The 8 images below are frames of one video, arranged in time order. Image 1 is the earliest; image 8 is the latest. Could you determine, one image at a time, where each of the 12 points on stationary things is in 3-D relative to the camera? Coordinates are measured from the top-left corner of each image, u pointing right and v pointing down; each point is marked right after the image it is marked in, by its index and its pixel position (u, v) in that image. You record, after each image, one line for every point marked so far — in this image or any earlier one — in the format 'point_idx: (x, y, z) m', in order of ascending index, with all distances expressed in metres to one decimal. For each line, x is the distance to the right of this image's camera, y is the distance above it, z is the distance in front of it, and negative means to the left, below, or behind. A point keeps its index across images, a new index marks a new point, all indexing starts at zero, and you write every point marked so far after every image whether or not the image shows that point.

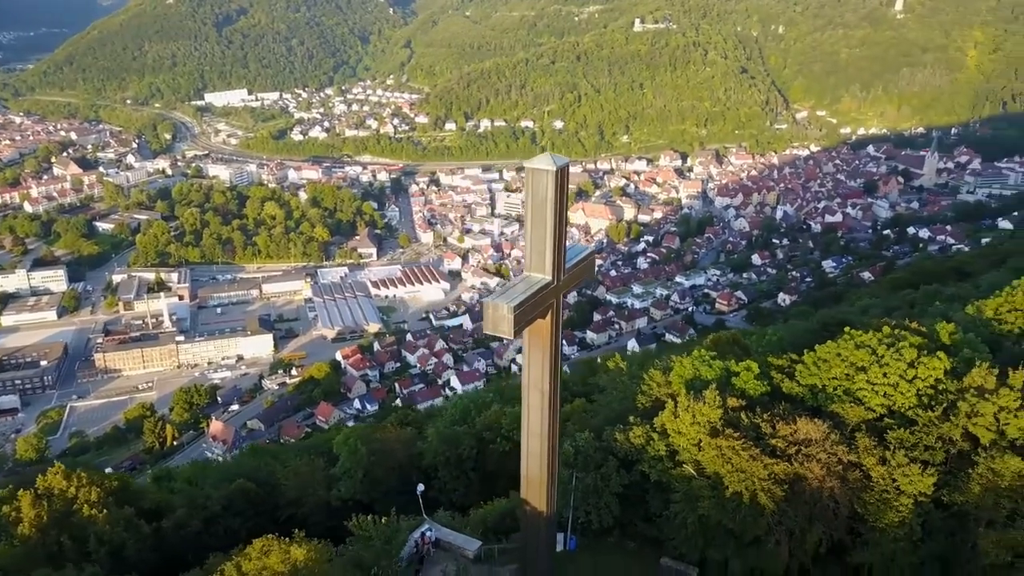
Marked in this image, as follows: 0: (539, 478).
0: (+0.2, -1.2, +5.4) m
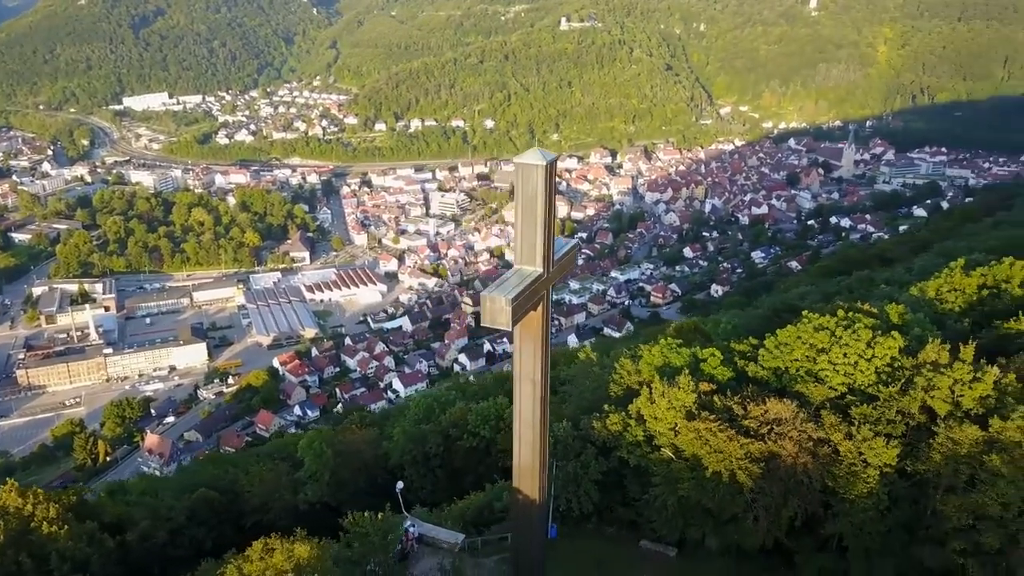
0: (+0.1, -1.2, +5.5) m
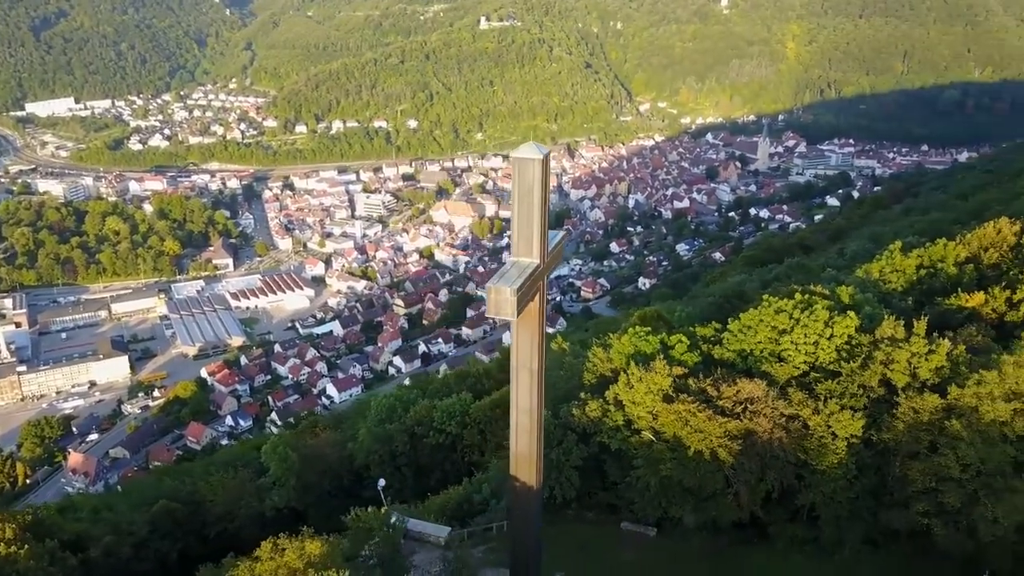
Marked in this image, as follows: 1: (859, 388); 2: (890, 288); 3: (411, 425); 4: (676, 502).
0: (+0.1, -1.1, +5.6) m
1: (+2.9, -0.8, +6.9) m
2: (+4.2, 0.0, +9.1) m
3: (-1.3, -1.8, +10.9) m
4: (+1.3, -1.8, +6.9) m
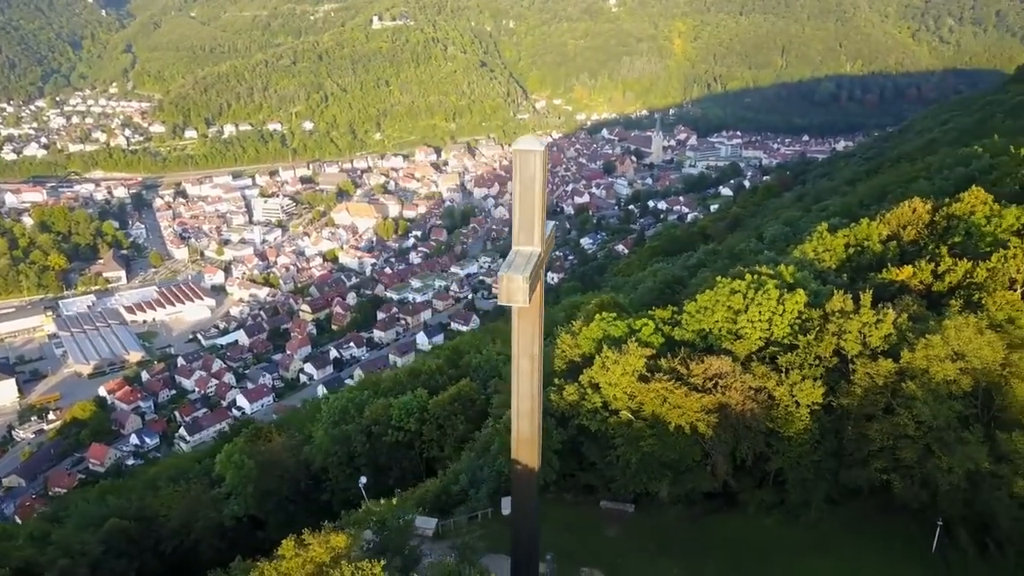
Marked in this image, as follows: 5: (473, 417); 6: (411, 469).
0: (+0.1, -1.0, +5.8) m
1: (+2.7, -0.6, +7.4) m
2: (+3.7, +0.3, +9.8) m
3: (-1.9, -1.8, +10.9) m
4: (+1.2, -1.6, +7.2) m
5: (-0.5, -1.7, +10.6) m
6: (-1.3, -2.3, +10.7) m
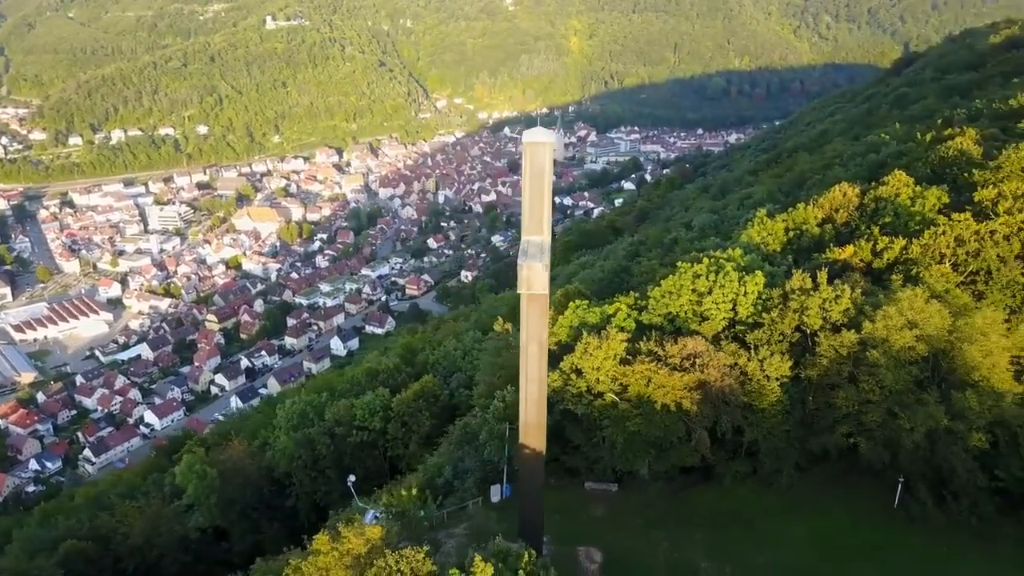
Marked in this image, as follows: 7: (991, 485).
0: (+0.2, -1.0, +6.0) m
1: (+2.5, -0.4, +7.8) m
2: (+3.2, +0.5, +10.3) m
3: (-2.4, -1.8, +10.8) m
4: (+1.1, -1.5, +7.5) m
5: (-1.0, -1.6, +10.7) m
6: (-1.8, -2.3, +10.7) m
7: (+4.1, -1.7, +7.1) m
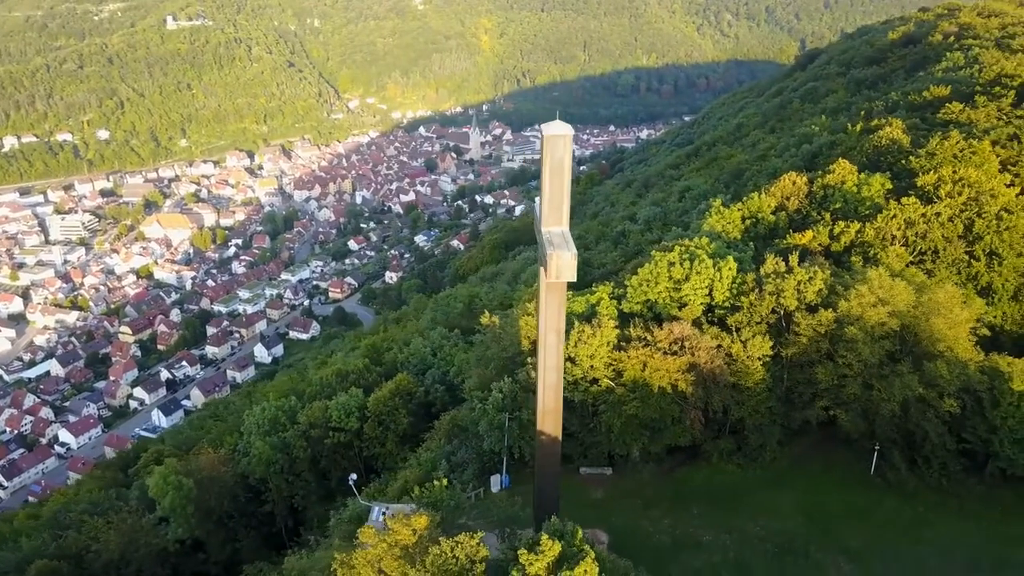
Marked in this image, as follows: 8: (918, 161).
0: (+0.3, -0.9, +6.2) m
1: (+2.5, -0.3, +8.3) m
2: (+2.8, +0.7, +10.8) m
3: (-2.7, -1.8, +10.7) m
4: (+1.1, -1.4, +7.8) m
5: (-1.3, -1.6, +10.7) m
6: (-2.0, -2.3, +10.6) m
7: (+4.2, -1.5, +7.7) m
8: (+5.7, +1.8, +11.6) m
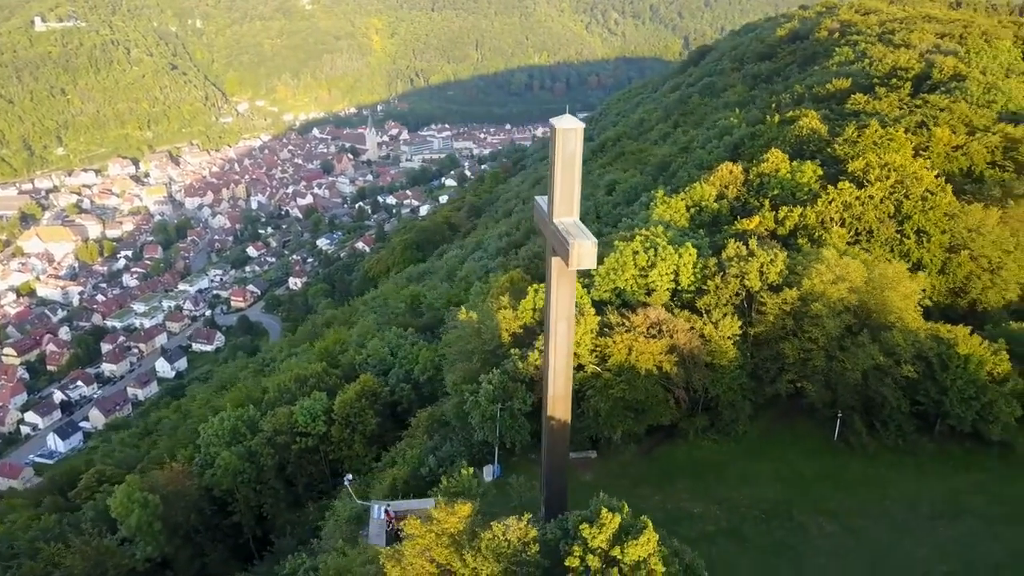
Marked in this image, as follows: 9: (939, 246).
0: (+0.4, -0.8, +6.4) m
1: (+2.2, -0.1, +8.7) m
2: (+2.3, +0.9, +11.3) m
3: (-3.0, -1.9, +10.5) m
4: (+1.1, -1.3, +8.1) m
5: (-1.7, -1.6, +10.7) m
6: (-2.4, -2.3, +10.5) m
7: (+4.1, -1.2, +8.4) m
8: (+4.9, +2.1, +12.5) m
9: (+5.2, +0.5, +10.1) m
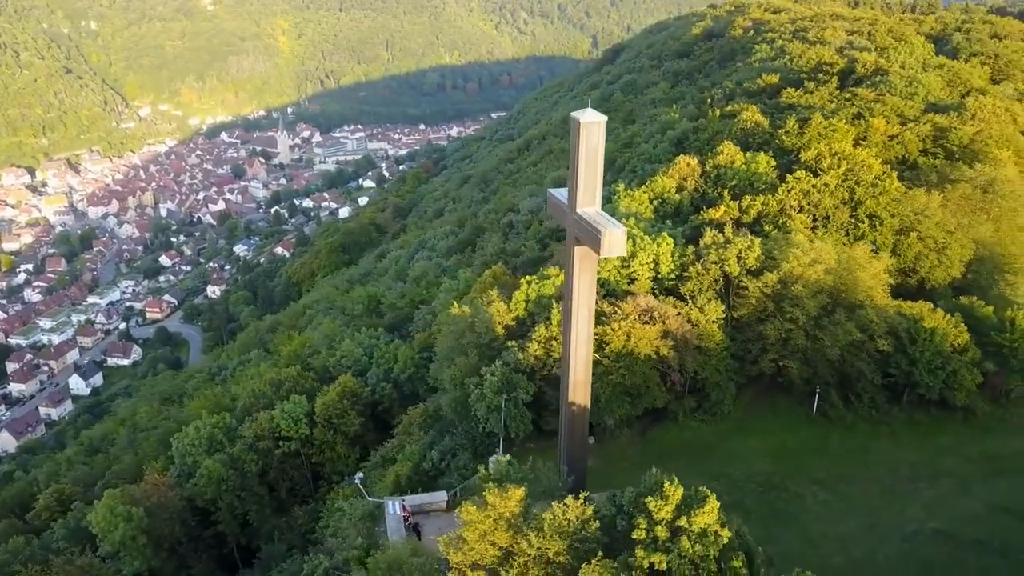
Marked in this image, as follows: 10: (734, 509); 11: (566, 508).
0: (+0.6, -0.7, +6.6) m
1: (+2.2, 0.0, +9.1) m
2: (+1.9, +1.0, +11.6) m
3: (-3.2, -1.9, +10.3) m
4: (+1.1, -1.2, +8.3) m
5: (-1.9, -1.6, +10.7) m
6: (-2.6, -2.4, +10.4) m
7: (+4.0, -1.0, +9.0) m
8: (+4.4, +2.3, +13.1) m
9: (+4.9, +0.8, +10.8) m
10: (+2.0, -2.0, +7.6) m
11: (+0.3, -1.3, +5.1) m
